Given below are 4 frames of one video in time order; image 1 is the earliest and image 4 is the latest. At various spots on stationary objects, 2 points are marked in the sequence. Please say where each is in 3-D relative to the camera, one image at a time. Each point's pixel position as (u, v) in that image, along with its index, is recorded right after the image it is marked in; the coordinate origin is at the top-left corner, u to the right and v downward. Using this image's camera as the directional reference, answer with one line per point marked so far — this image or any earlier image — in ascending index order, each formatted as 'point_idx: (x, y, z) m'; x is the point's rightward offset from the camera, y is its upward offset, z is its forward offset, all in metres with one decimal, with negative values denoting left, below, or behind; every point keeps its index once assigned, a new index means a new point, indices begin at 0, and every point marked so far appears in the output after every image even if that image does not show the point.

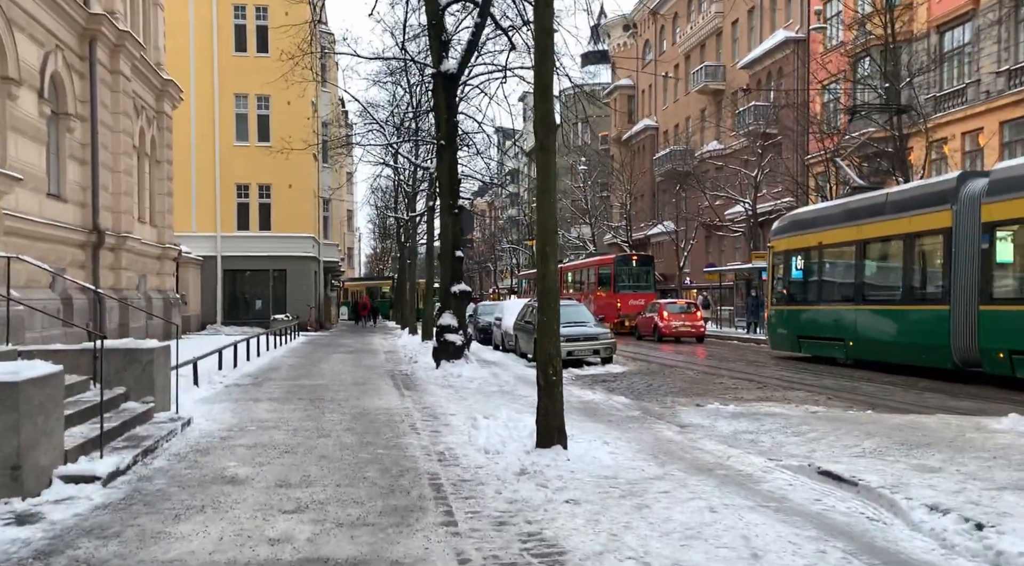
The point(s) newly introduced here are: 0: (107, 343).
0: (-4.0, -0.6, +8.2) m
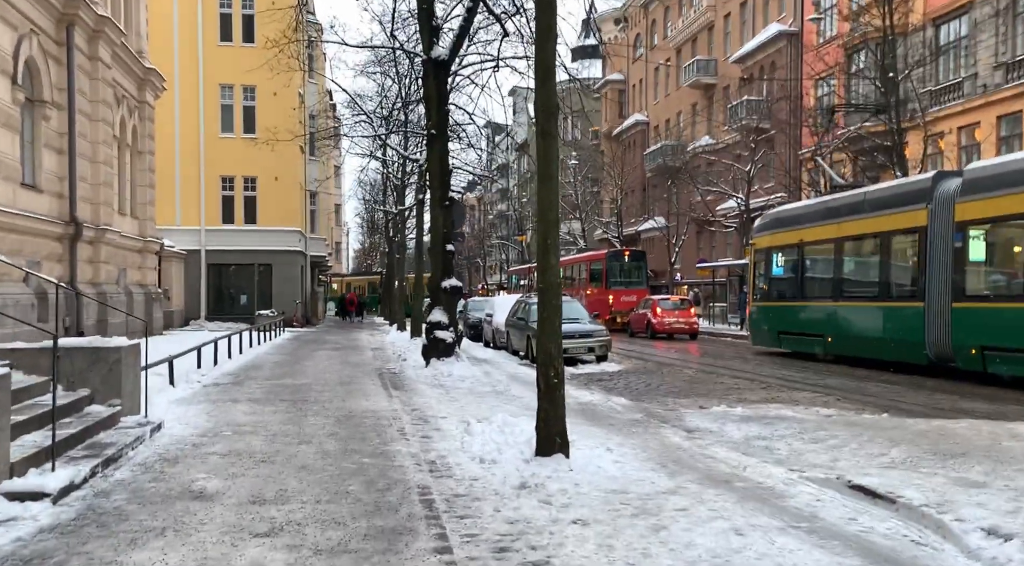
0: (-4.1, -0.5, +7.6) m
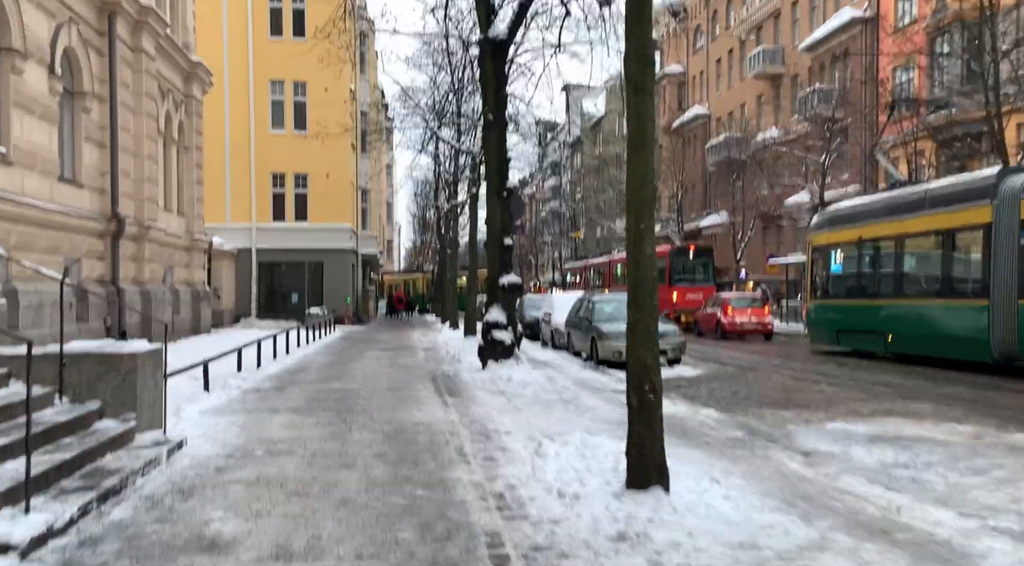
0: (-3.5, -0.5, +6.6) m
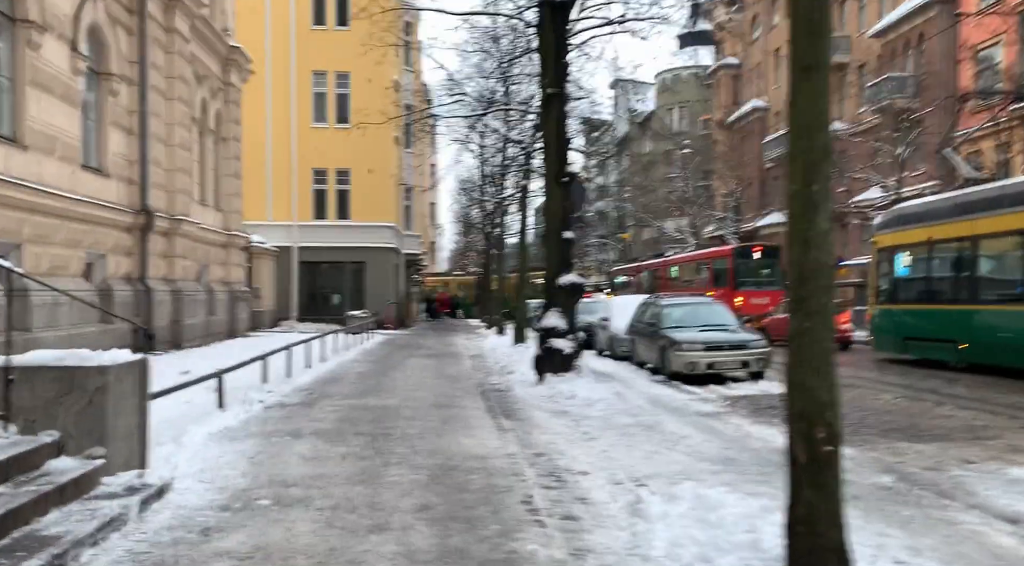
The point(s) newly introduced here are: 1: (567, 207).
0: (-2.9, -0.5, +5.0) m
1: (+0.8, +1.1, +12.4) m
